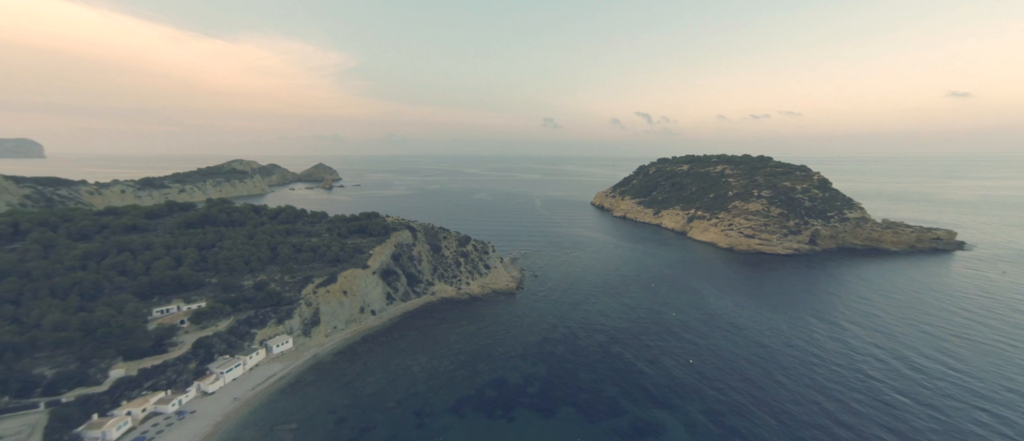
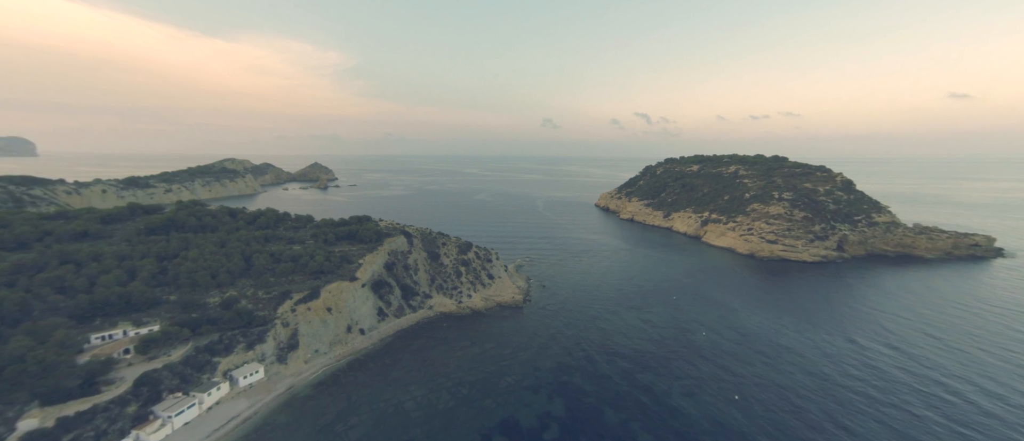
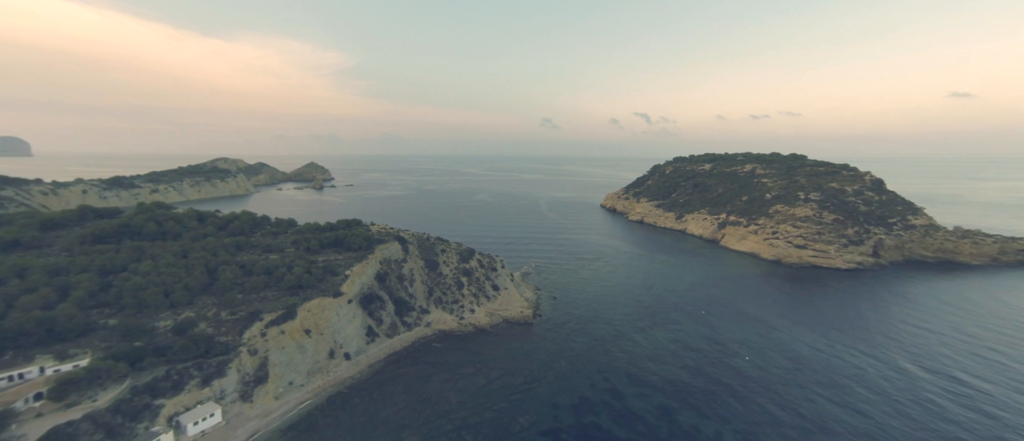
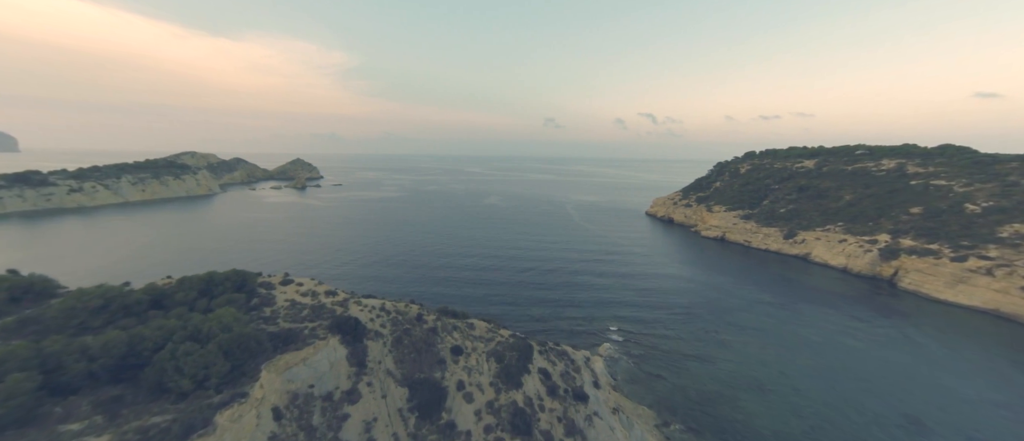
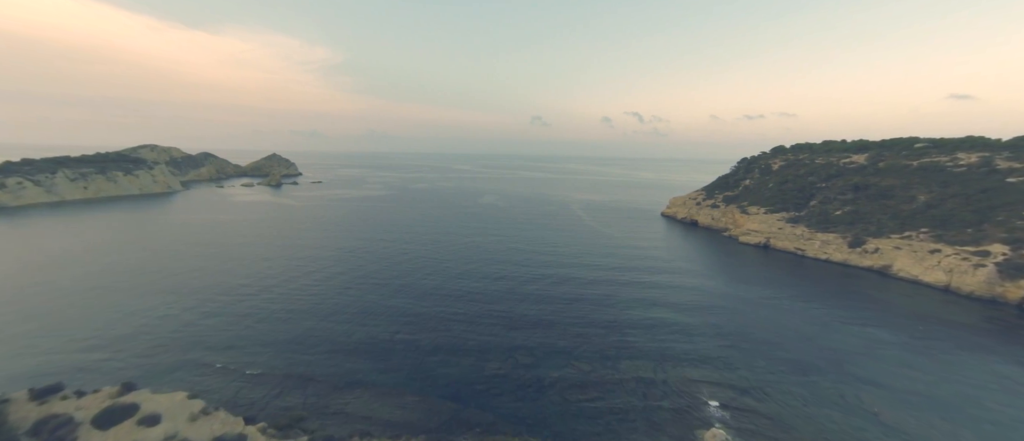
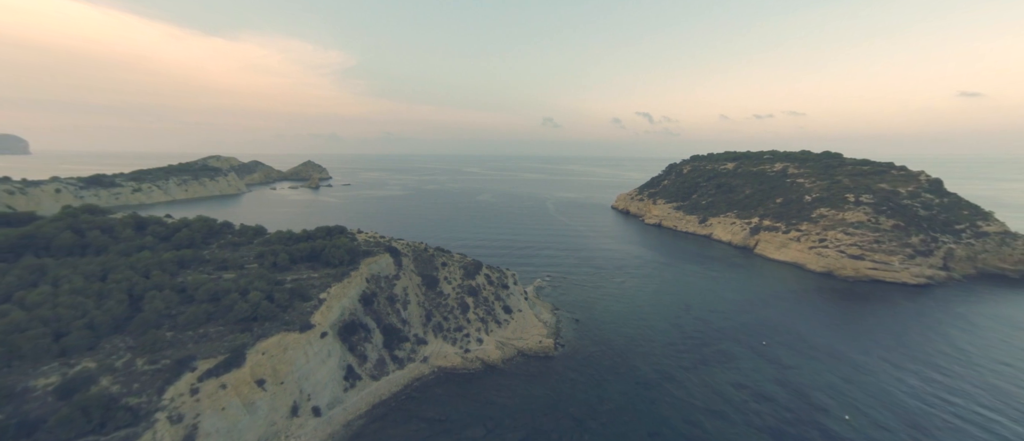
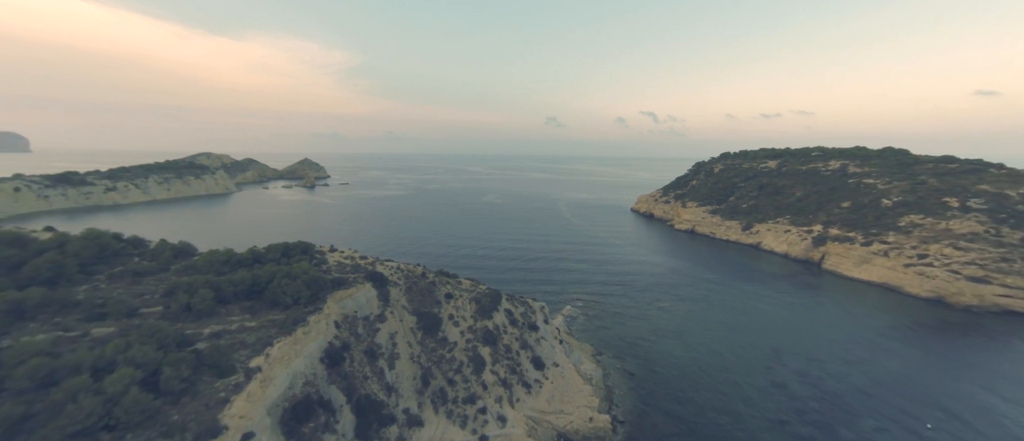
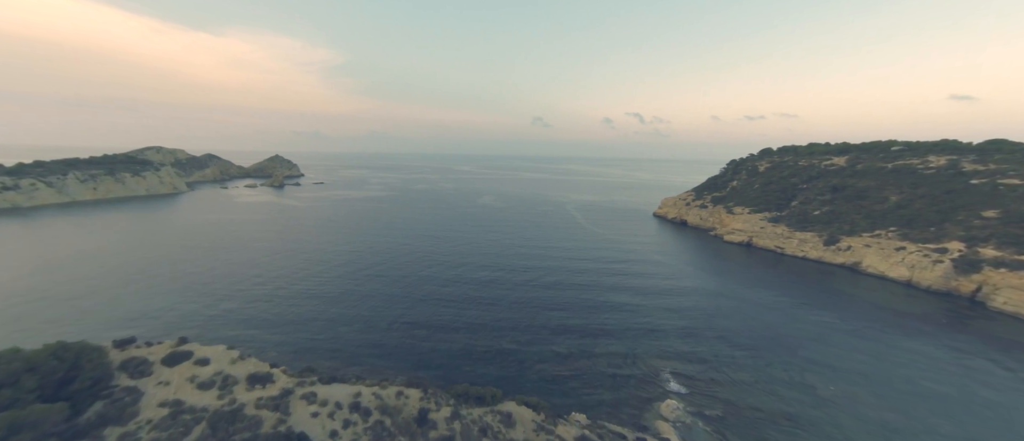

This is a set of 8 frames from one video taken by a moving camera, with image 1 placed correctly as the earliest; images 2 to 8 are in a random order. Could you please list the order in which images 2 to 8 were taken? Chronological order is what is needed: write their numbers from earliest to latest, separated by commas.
2, 3, 6, 7, 4, 8, 5
